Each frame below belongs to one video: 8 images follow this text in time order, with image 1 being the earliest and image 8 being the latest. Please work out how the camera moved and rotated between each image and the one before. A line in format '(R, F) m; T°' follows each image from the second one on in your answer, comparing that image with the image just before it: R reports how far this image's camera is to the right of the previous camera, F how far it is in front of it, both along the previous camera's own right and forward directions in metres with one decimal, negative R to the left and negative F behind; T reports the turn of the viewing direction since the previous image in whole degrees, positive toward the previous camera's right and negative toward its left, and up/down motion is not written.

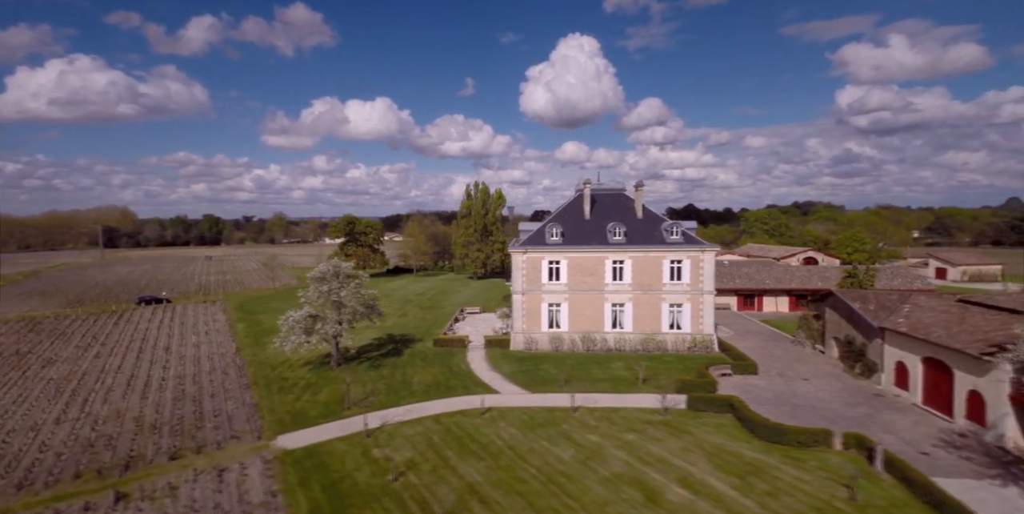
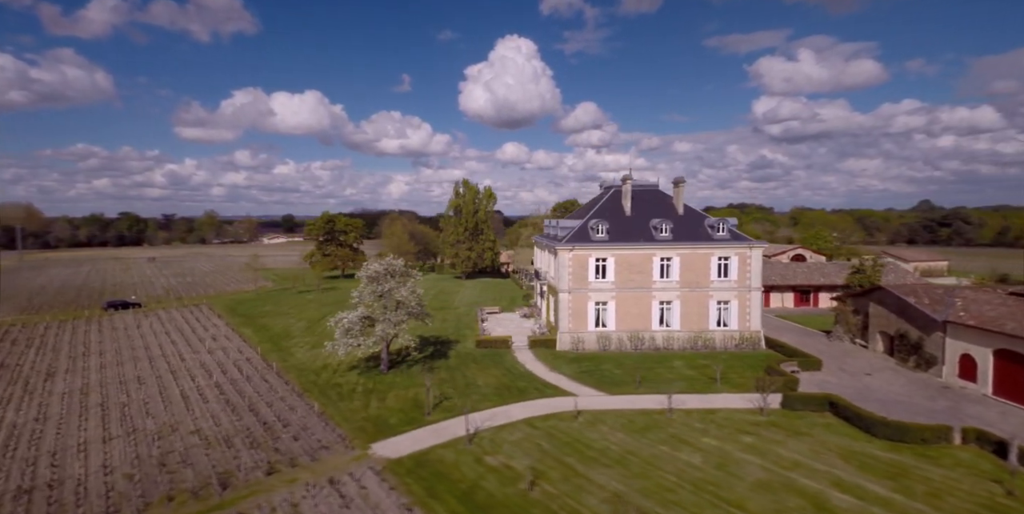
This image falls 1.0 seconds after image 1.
(-5.6, +1.7) m; +4°
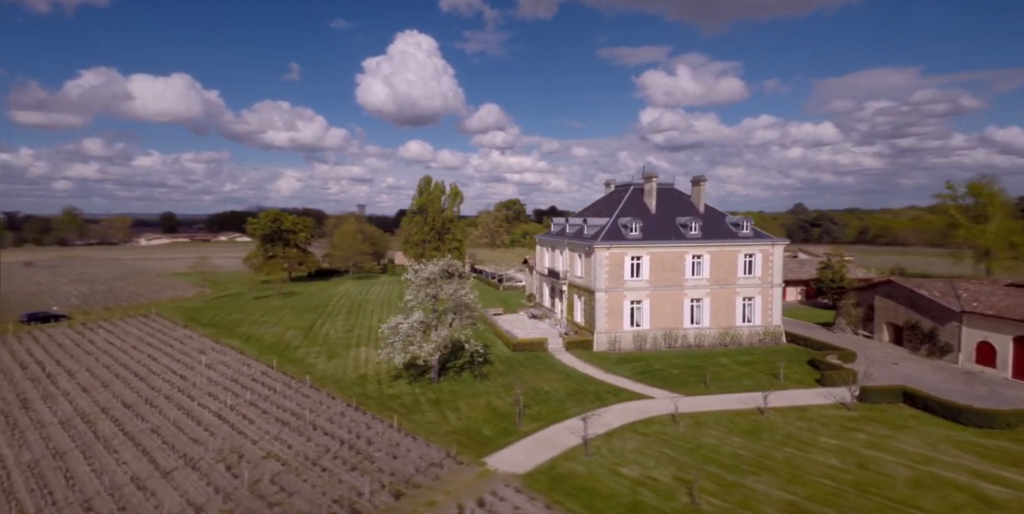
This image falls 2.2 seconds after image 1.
(-6.4, +2.0) m; +8°
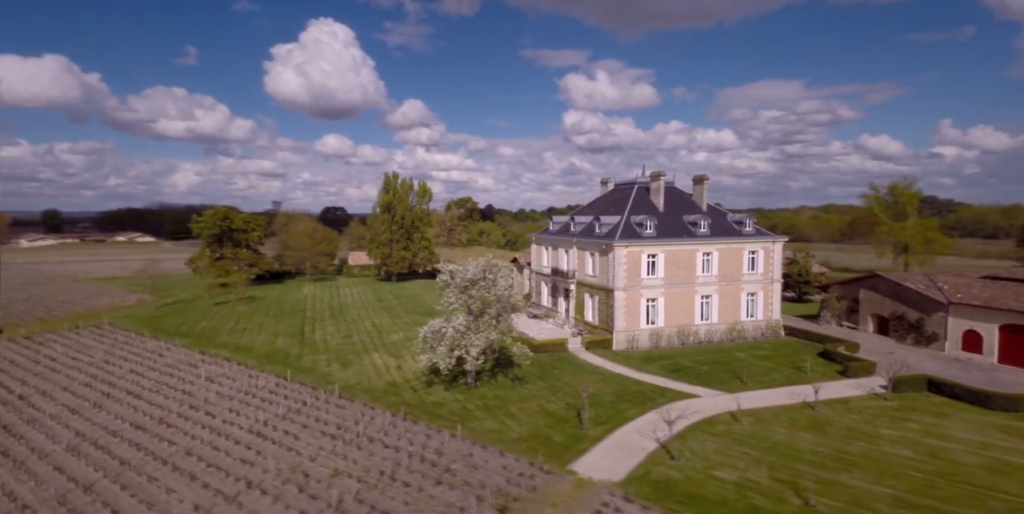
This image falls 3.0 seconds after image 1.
(-4.4, +1.1) m; +6°
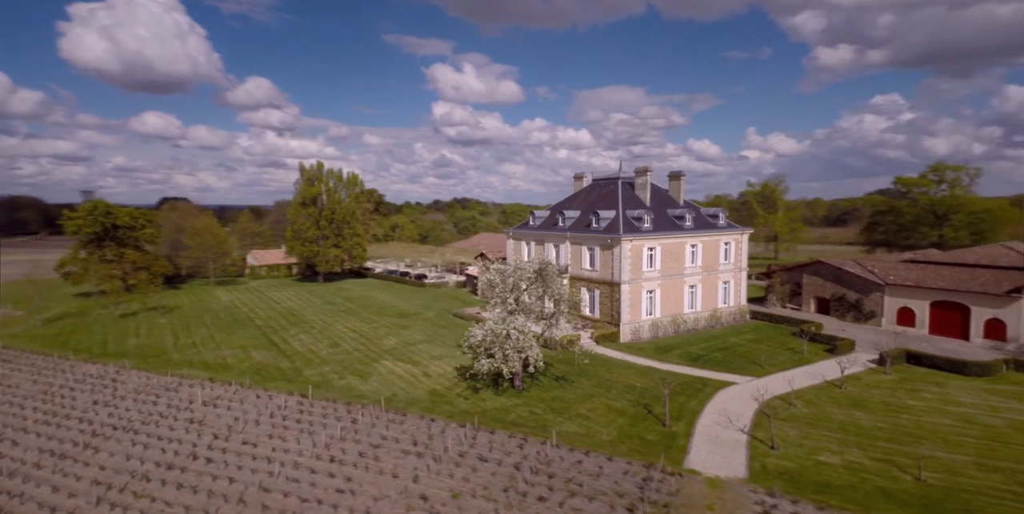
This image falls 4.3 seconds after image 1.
(-6.7, +1.4) m; +12°
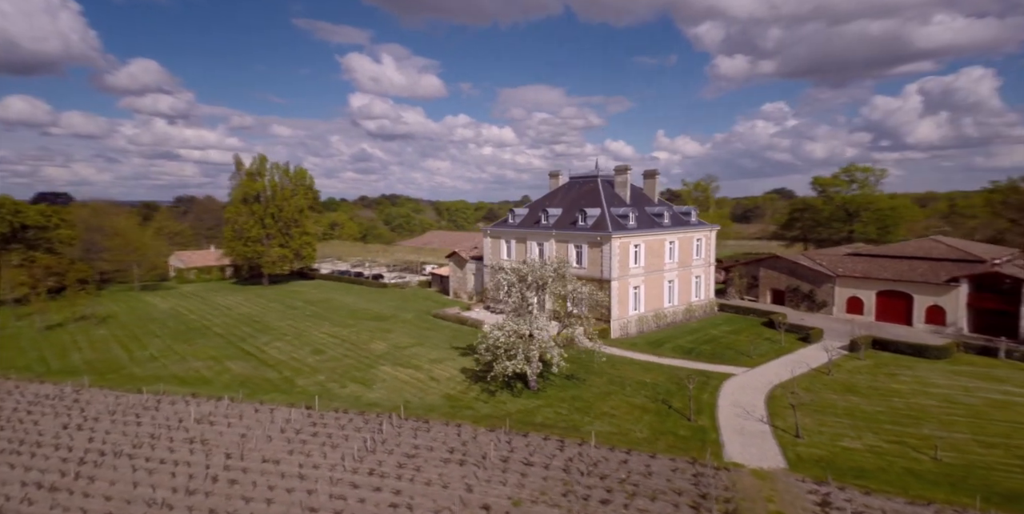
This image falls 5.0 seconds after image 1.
(-3.5, +0.5) m; +7°
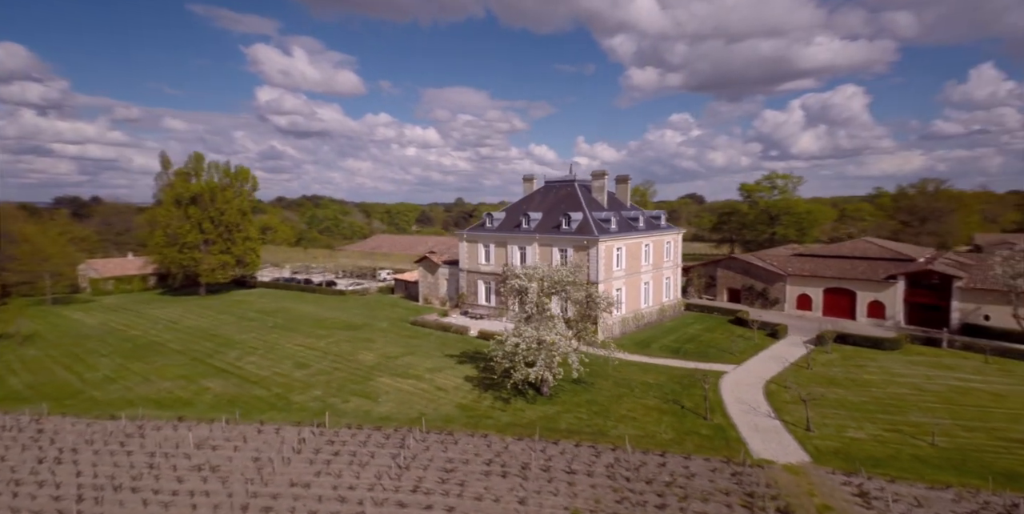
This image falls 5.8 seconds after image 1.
(-3.4, +0.3) m; +7°
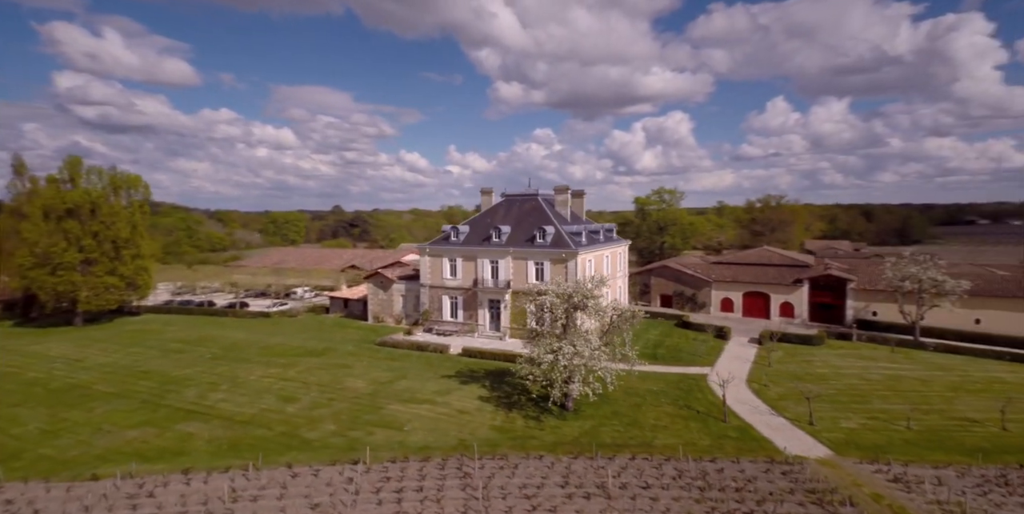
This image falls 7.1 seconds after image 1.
(-6.3, +0.4) m; +13°
